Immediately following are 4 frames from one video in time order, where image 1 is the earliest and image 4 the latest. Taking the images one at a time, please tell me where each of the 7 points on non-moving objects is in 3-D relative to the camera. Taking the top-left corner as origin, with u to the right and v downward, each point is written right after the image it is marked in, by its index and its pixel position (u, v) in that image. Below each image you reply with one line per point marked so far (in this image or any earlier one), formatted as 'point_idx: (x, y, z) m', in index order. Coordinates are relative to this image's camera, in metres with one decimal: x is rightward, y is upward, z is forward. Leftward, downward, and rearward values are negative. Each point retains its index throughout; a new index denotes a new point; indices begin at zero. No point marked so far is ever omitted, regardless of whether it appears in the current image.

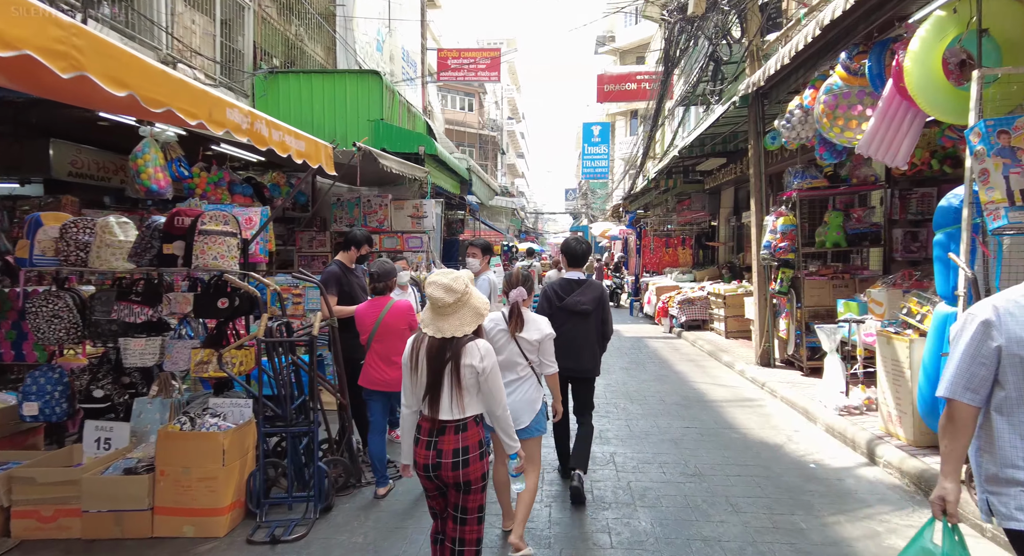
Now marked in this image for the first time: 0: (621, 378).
0: (+1.2, -1.1, +6.9) m
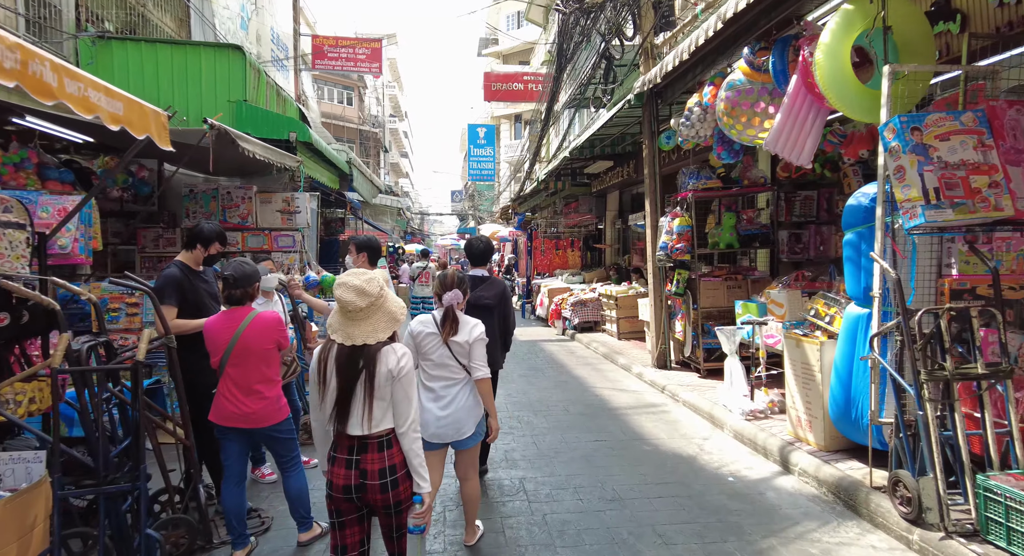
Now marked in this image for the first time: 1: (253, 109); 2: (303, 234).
0: (+0.1, -1.2, +6.5) m
1: (-3.3, +2.1, +7.7) m
2: (-2.6, +0.6, +7.8) m
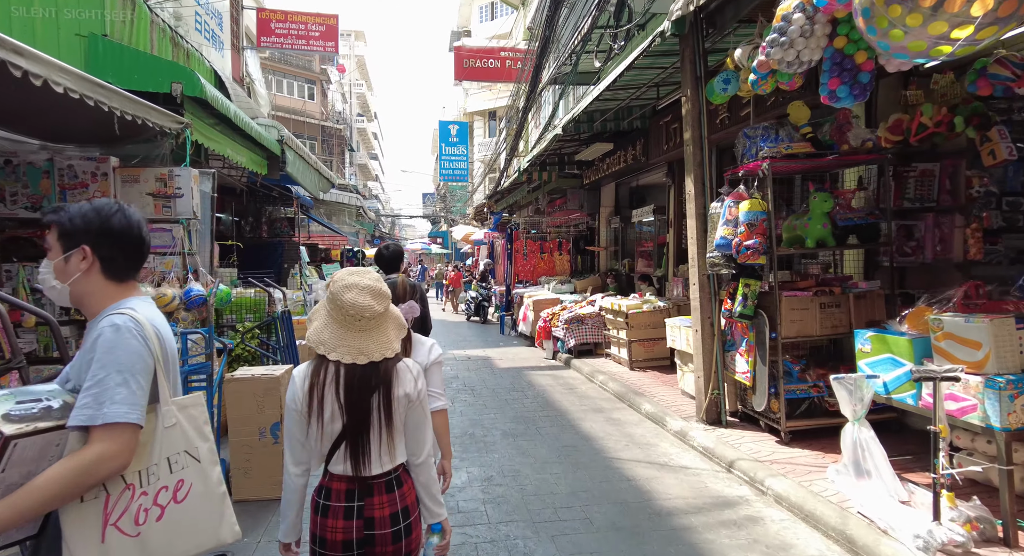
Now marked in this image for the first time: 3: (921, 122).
0: (-0.1, -1.3, +4.2) m
1: (-3.4, +2.0, +5.3) m
2: (-2.8, +0.4, +5.4) m
3: (+2.8, +1.1, +4.2) m
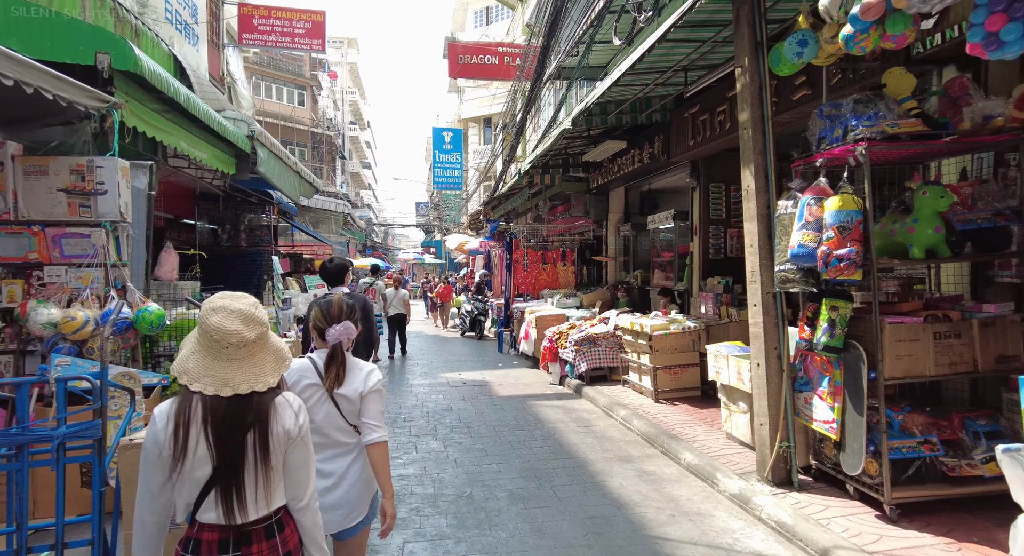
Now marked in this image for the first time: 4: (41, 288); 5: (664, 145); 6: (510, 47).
0: (0.0, -1.4, +3.2) m
1: (-3.4, +1.9, +4.2) m
2: (-2.8, +0.3, +4.3) m
3: (+2.8, +1.0, +3.2) m
4: (-3.1, -0.1, +4.0) m
5: (+1.9, +1.6, +7.6) m
6: (0.0, +4.9, +13.1) m
